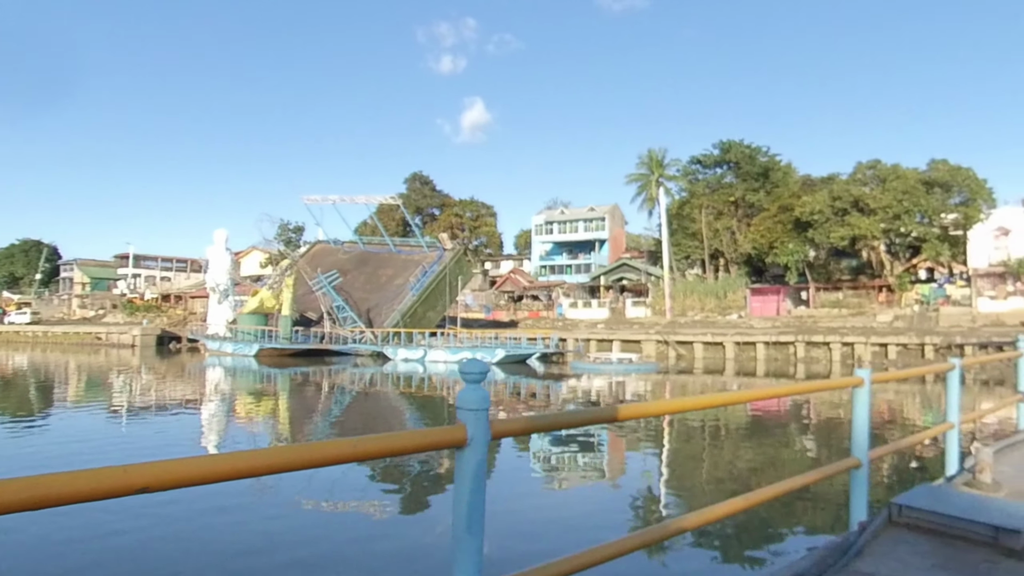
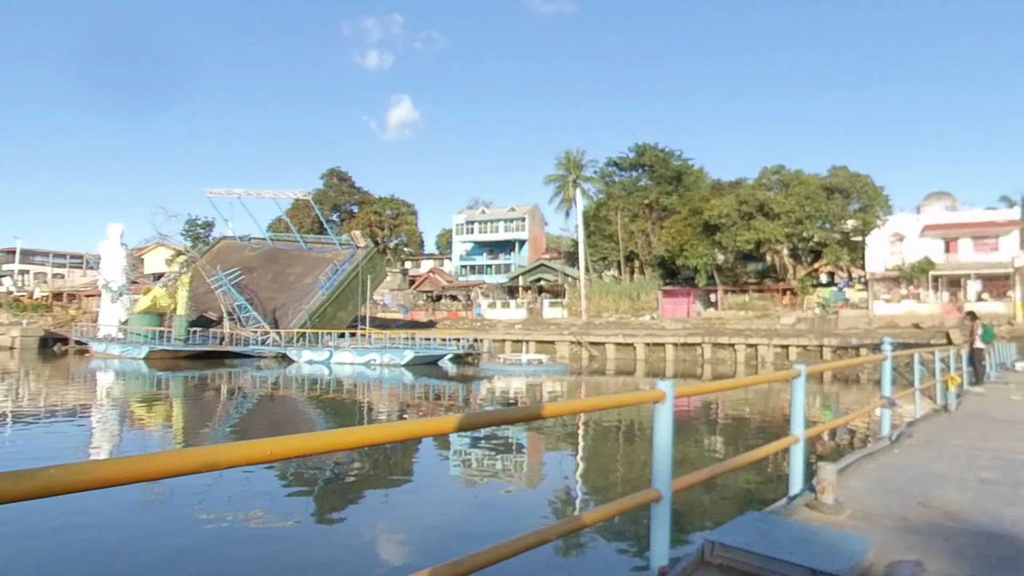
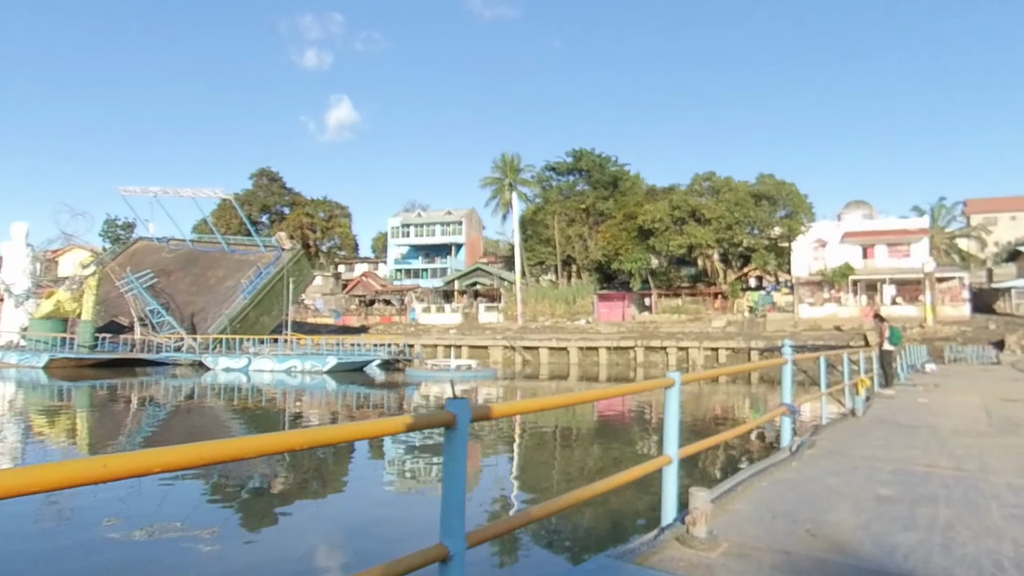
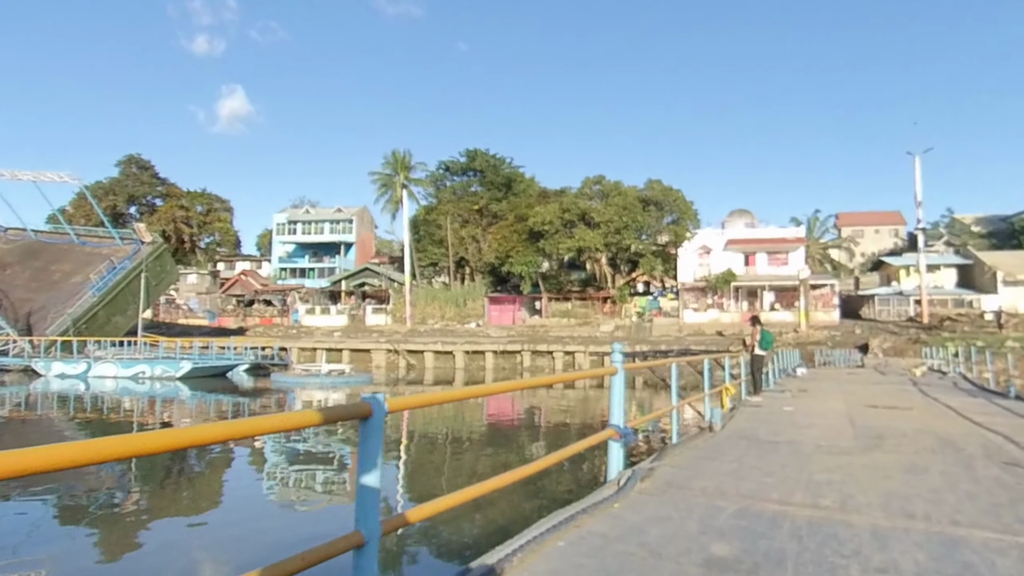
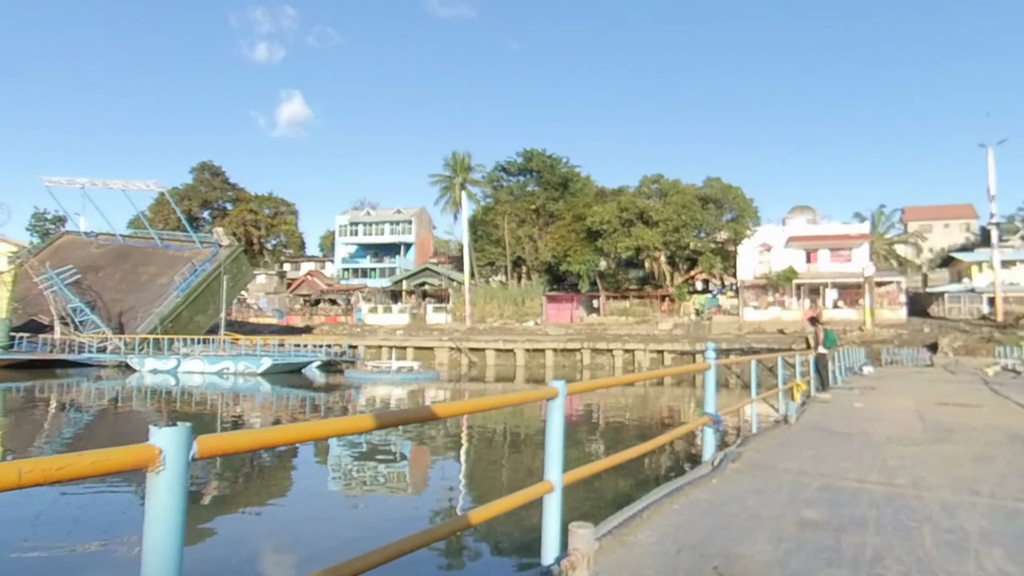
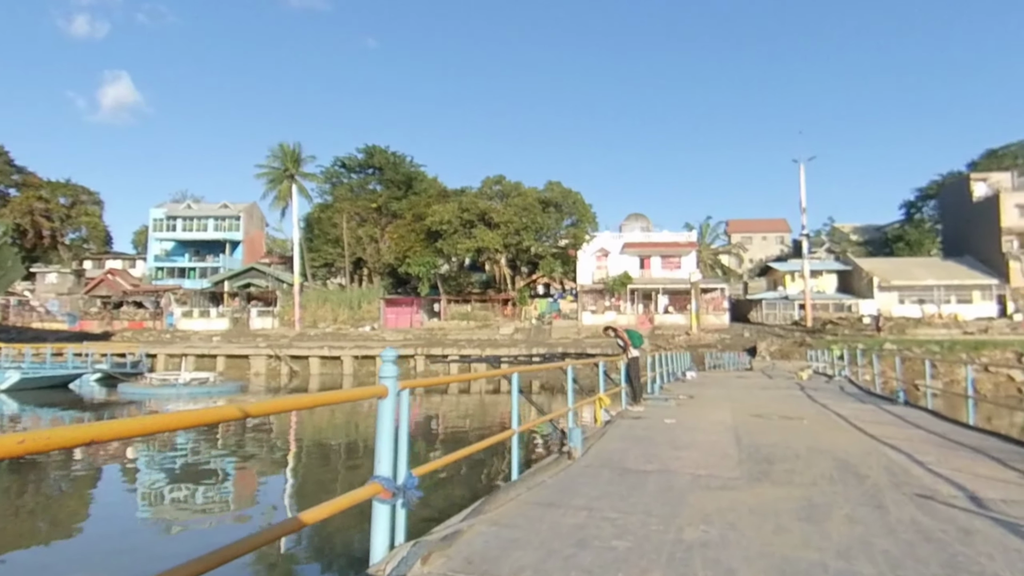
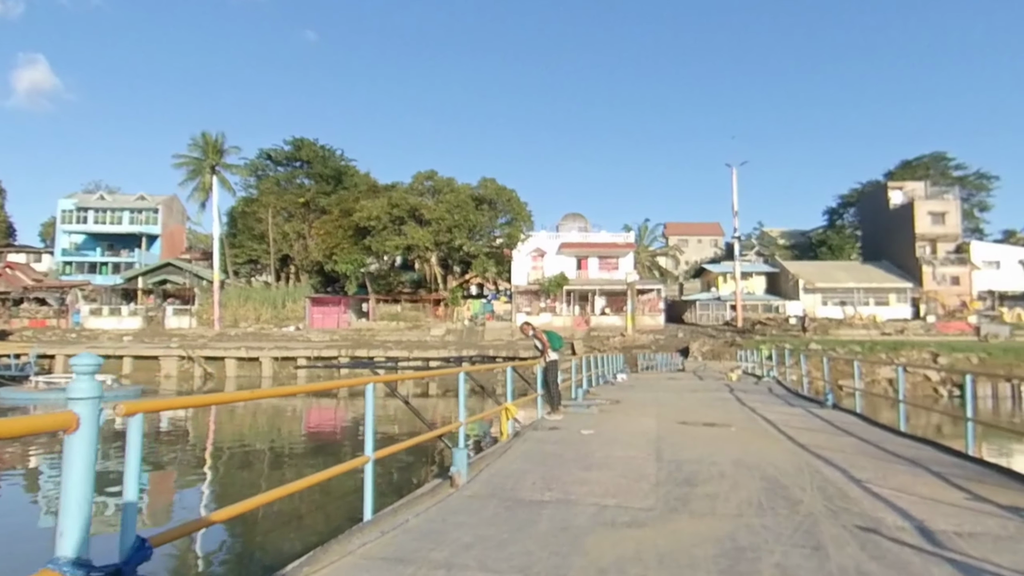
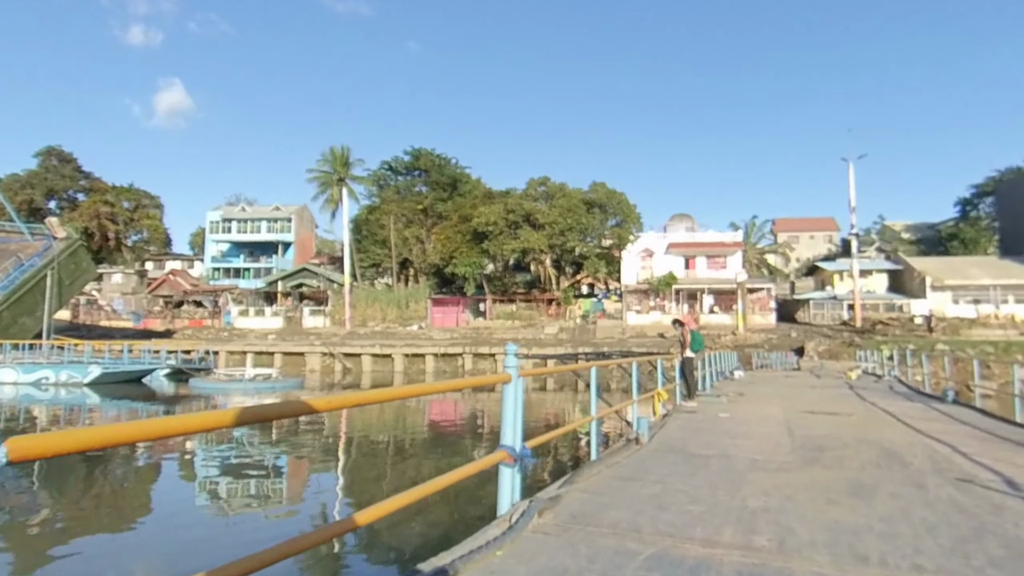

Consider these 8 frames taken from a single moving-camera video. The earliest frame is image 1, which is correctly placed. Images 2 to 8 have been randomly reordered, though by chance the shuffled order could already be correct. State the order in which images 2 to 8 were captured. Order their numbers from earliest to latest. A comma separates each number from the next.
2, 3, 5, 4, 8, 6, 7
